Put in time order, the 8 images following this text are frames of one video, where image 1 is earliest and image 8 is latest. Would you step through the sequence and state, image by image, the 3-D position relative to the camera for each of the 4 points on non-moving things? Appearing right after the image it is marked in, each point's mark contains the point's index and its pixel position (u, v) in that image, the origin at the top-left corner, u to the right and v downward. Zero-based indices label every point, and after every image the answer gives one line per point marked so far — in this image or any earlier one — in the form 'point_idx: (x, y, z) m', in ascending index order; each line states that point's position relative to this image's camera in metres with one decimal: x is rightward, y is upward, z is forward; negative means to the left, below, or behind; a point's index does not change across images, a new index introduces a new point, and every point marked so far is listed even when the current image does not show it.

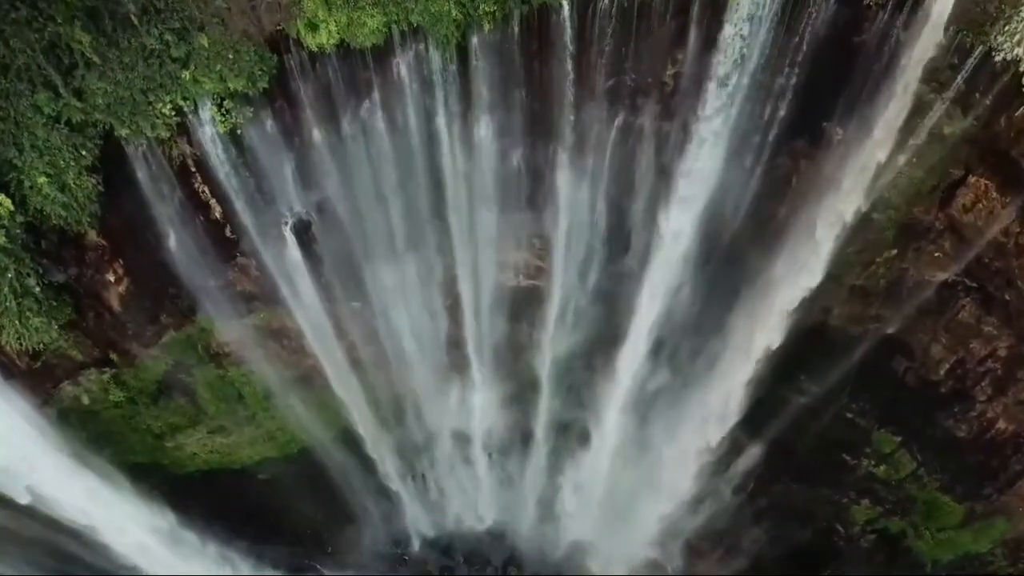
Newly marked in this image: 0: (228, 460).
0: (-3.6, -2.2, +9.9) m
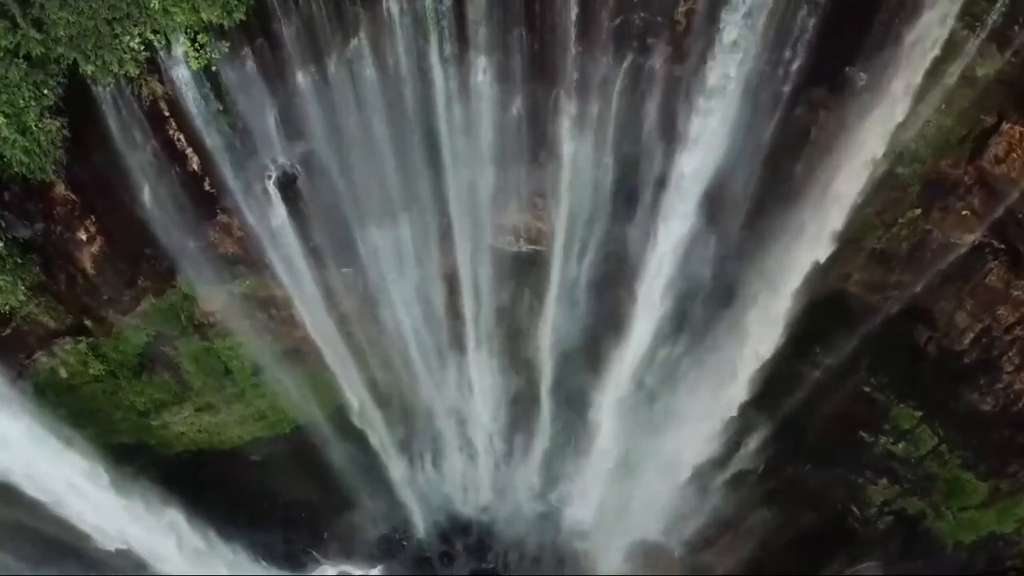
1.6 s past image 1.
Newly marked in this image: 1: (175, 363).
0: (-3.6, -1.9, +9.5) m
1: (-3.7, -0.8, +8.6) m
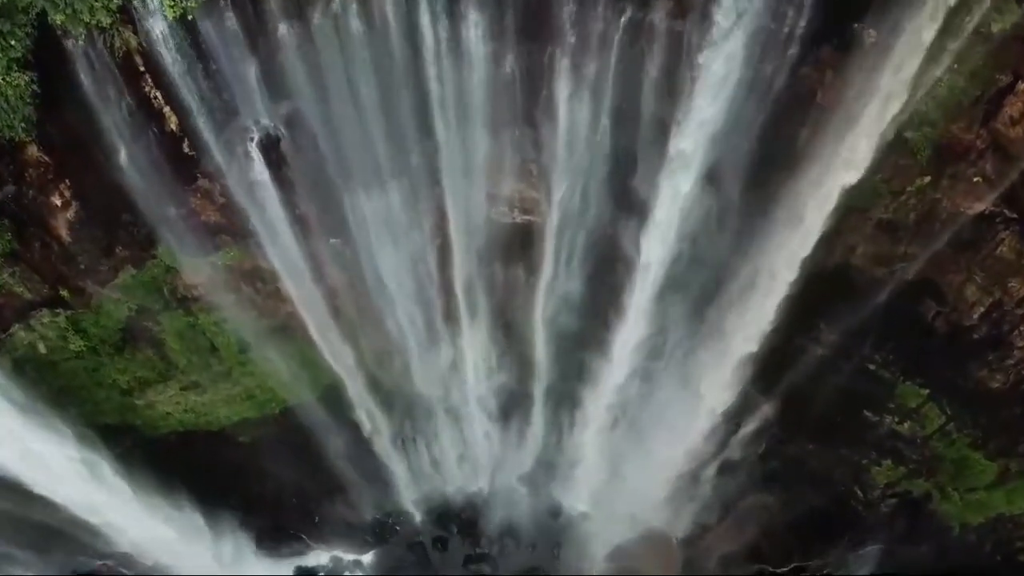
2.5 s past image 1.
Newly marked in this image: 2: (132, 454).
0: (-3.6, -1.6, +9.2) m
1: (-3.8, -0.5, +8.3) m
2: (-4.6, -2.0, +9.5) m
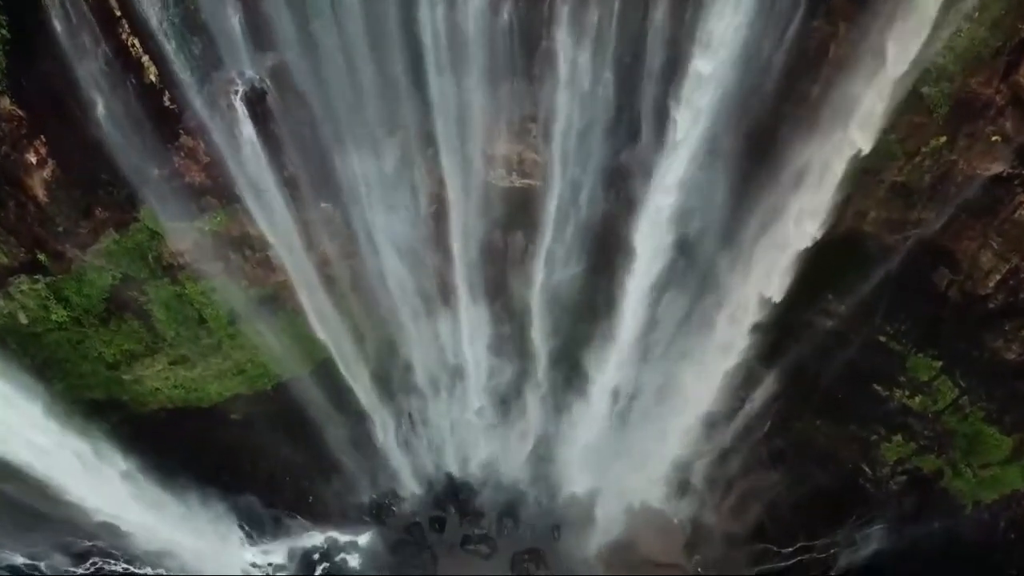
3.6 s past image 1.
0: (-3.7, -1.3, +9.0) m
1: (-3.8, -0.2, +8.1) m
2: (-4.6, -1.7, +9.2) m
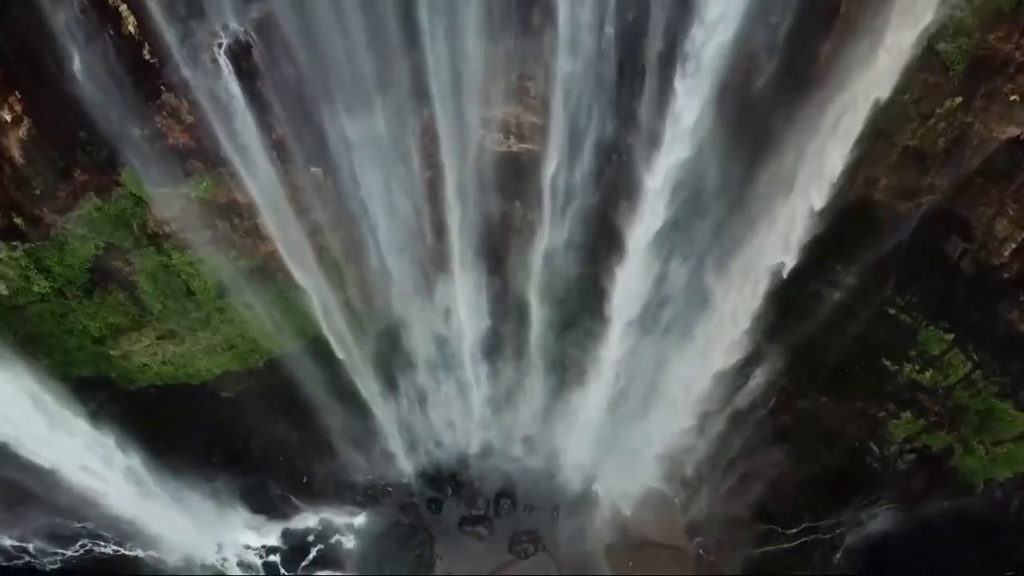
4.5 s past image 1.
0: (-3.7, -1.0, +8.7) m
1: (-3.8, +0.1, +7.8) m
2: (-4.7, -1.4, +9.0) m
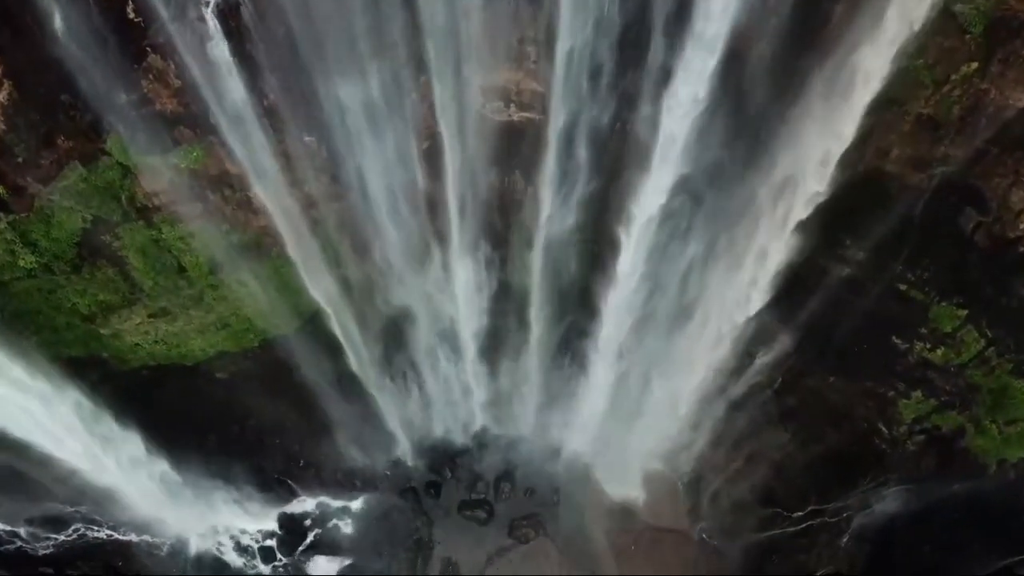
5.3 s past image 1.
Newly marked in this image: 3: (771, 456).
0: (-3.7, -0.7, +8.5) m
1: (-3.8, +0.3, +7.6) m
2: (-4.7, -1.1, +8.8) m
3: (+3.2, -2.1, +9.6) m
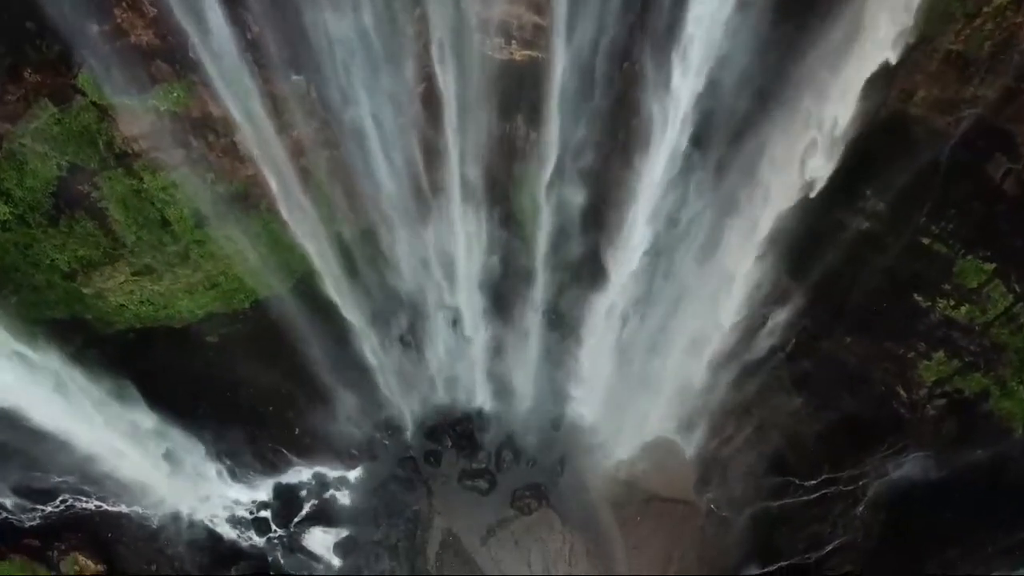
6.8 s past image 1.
0: (-3.6, -0.3, +8.1) m
1: (-3.8, +0.7, +7.2) m
2: (-4.6, -0.7, +8.4) m
3: (+3.2, -1.6, +9.3) m
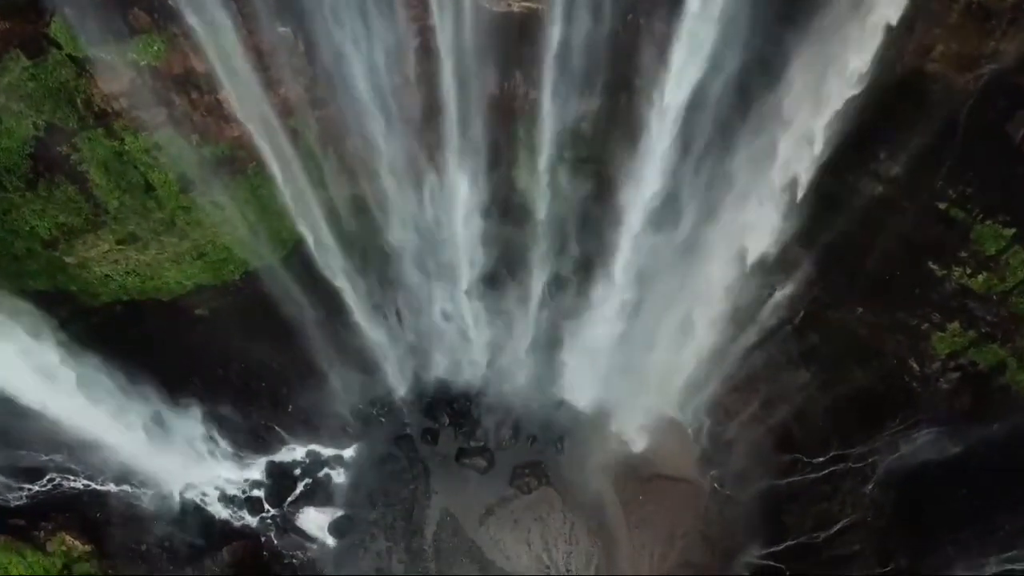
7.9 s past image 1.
0: (-3.7, +0.1, +7.8) m
1: (-3.8, +1.0, +6.9) m
2: (-4.6, -0.4, +8.1) m
3: (+3.2, -1.3, +9.0) m
